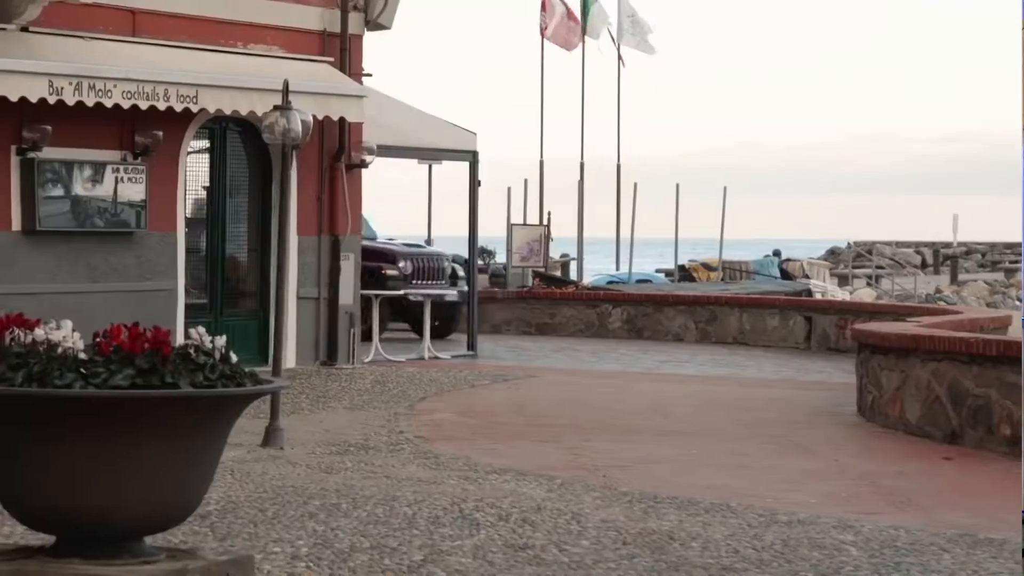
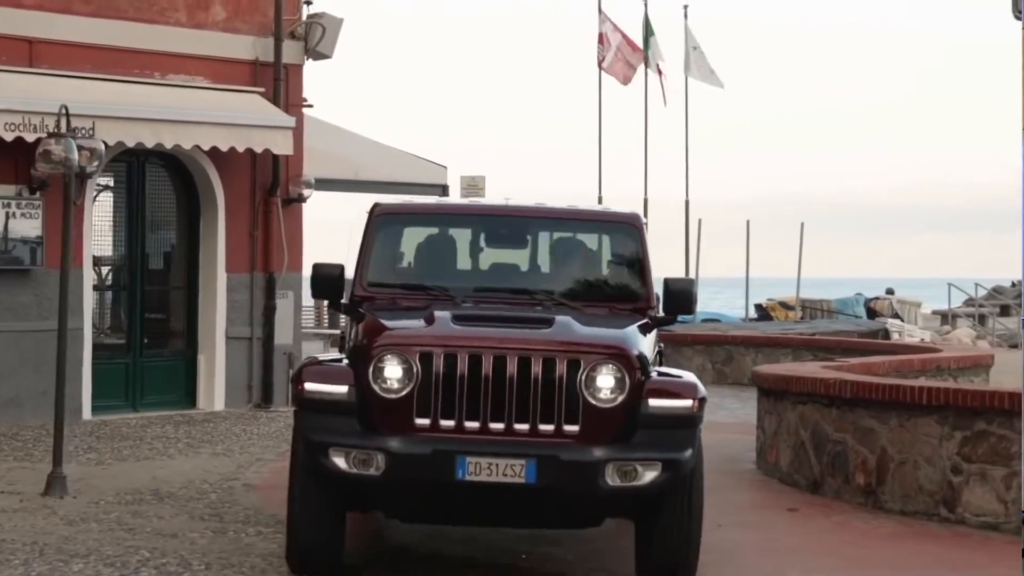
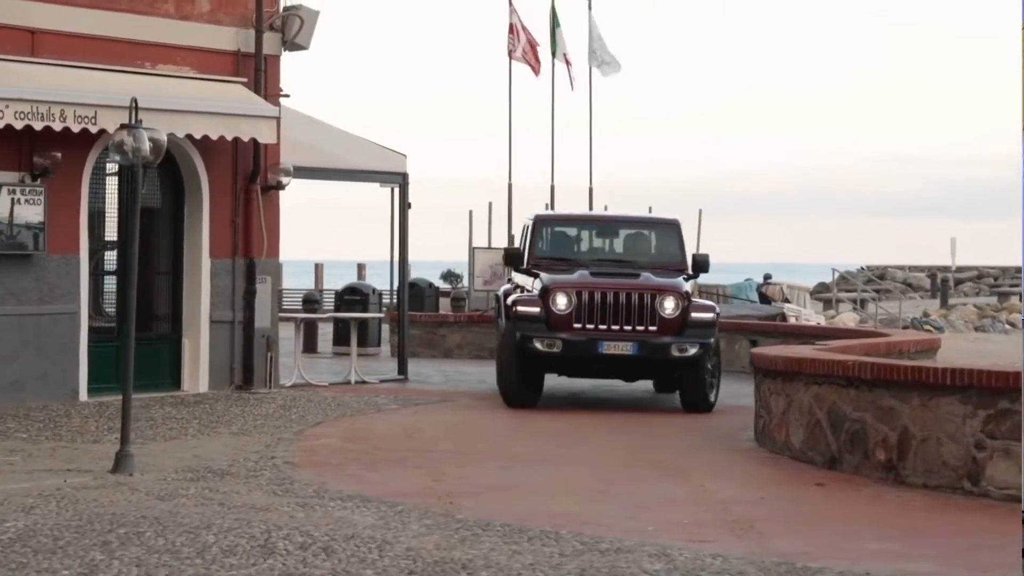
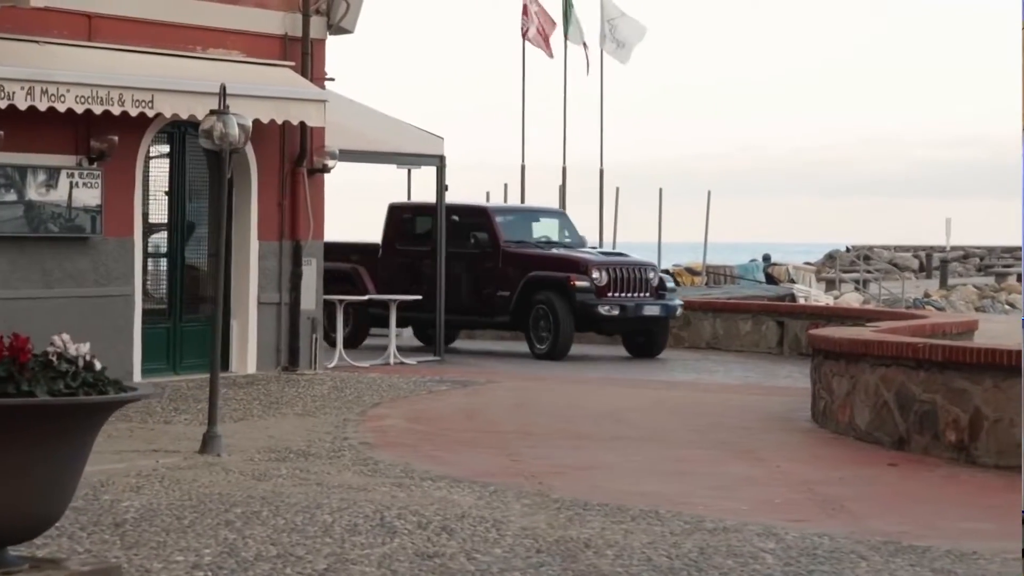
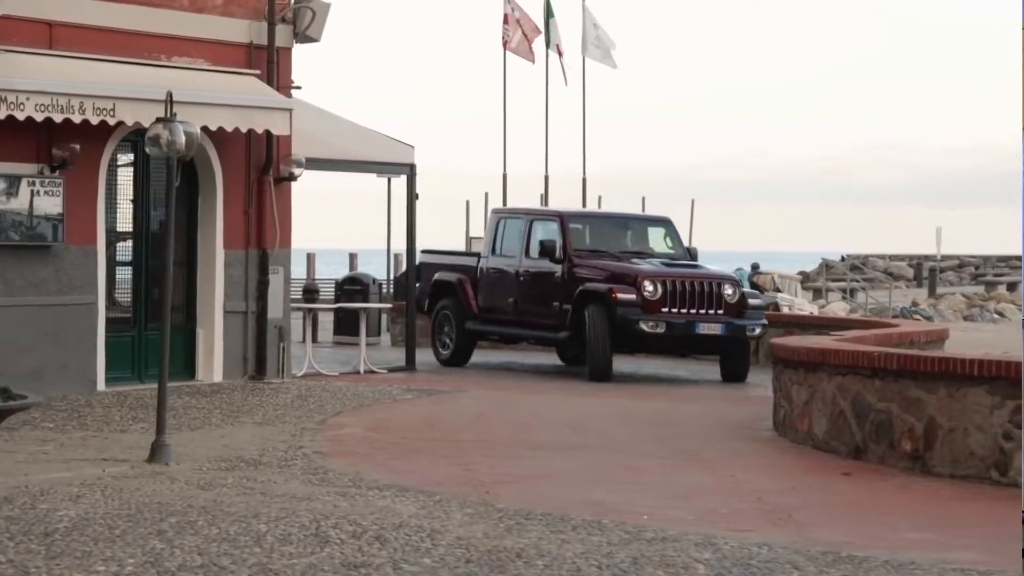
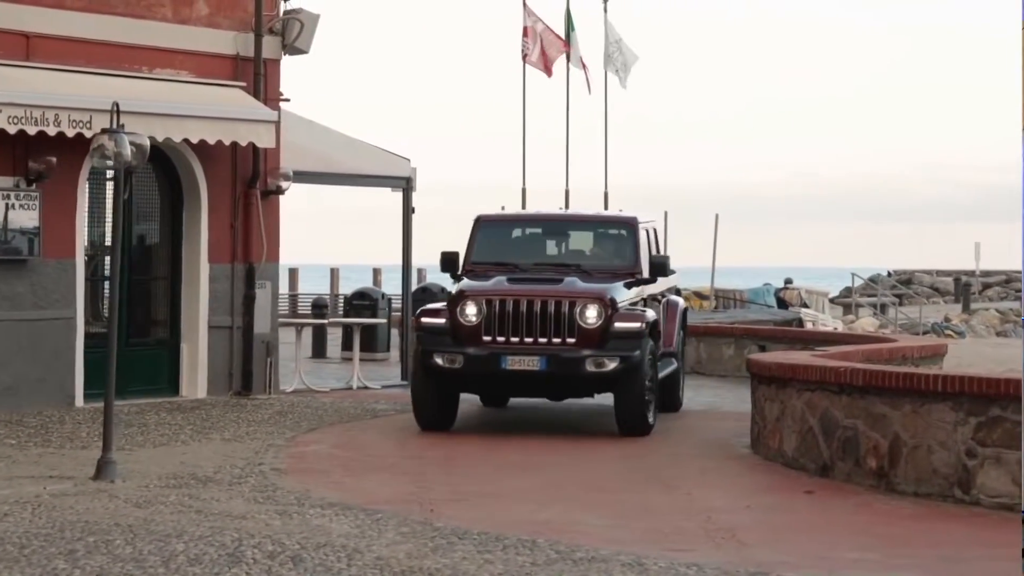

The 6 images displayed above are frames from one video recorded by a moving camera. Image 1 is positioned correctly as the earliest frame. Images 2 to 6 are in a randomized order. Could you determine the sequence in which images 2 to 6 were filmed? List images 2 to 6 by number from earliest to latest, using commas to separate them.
4, 5, 3, 6, 2
